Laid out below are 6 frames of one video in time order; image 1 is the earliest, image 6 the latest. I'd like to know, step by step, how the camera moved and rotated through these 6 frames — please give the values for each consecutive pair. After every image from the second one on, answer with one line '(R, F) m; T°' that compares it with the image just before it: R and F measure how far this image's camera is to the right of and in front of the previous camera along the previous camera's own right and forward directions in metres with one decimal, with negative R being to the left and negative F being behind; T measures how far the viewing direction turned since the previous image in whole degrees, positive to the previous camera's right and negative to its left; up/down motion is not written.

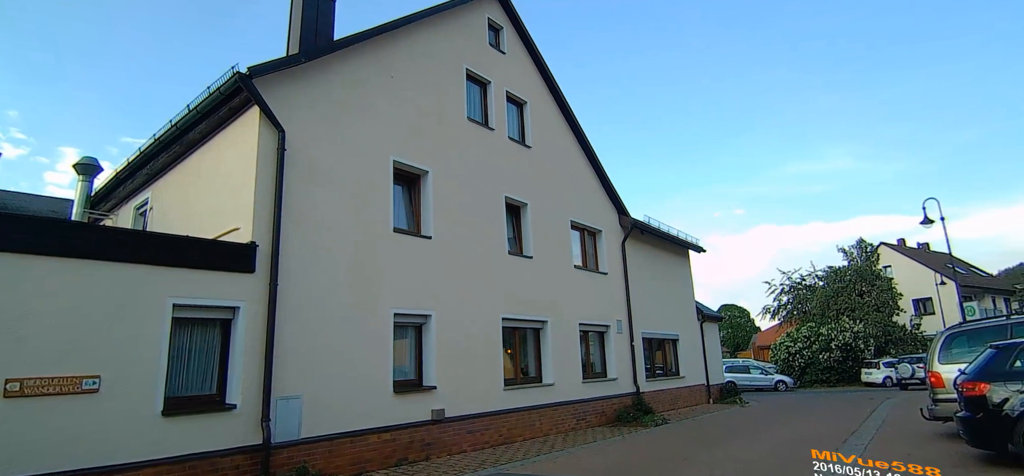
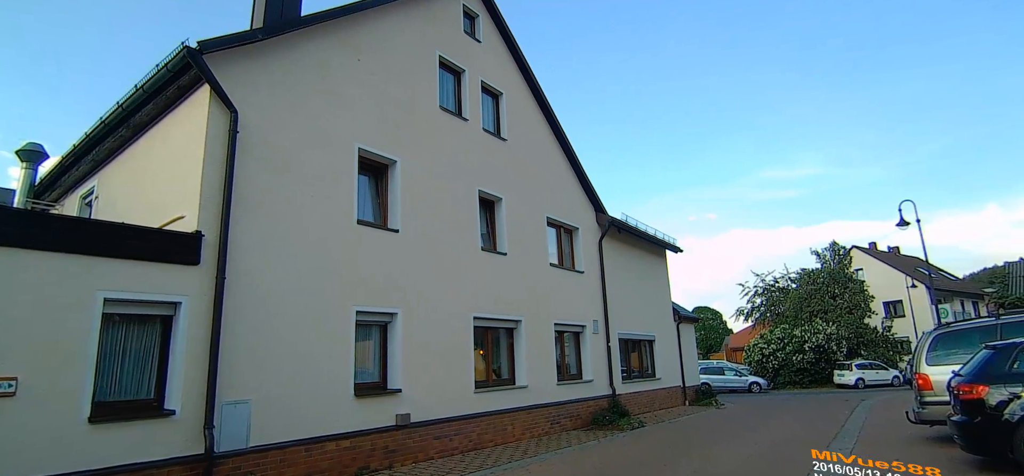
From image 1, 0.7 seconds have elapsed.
(+0.1, +0.5) m; +2°
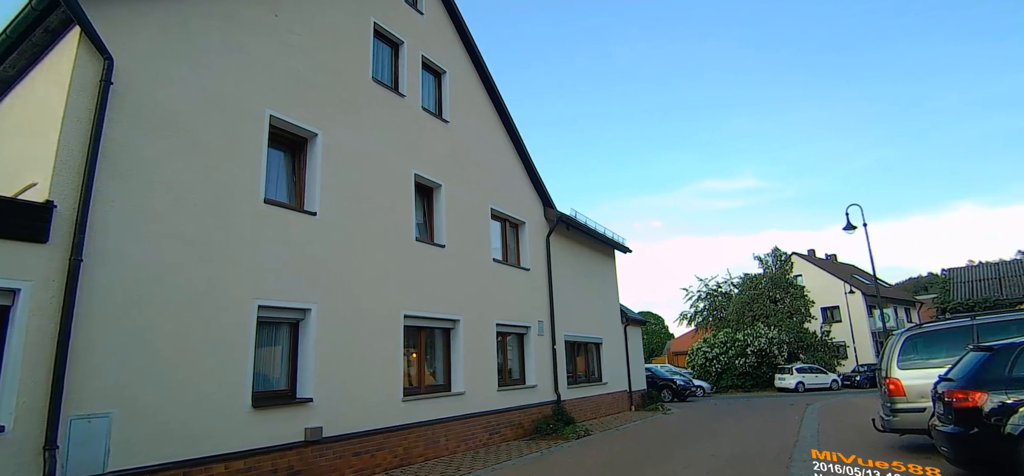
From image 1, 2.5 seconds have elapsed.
(+0.2, +1.0) m; +5°
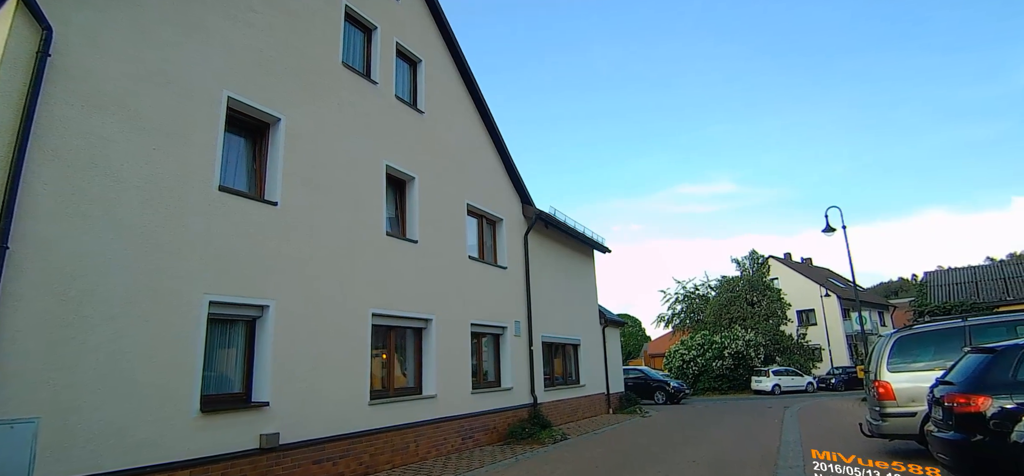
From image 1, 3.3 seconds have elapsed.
(+0.1, +0.4) m; +2°
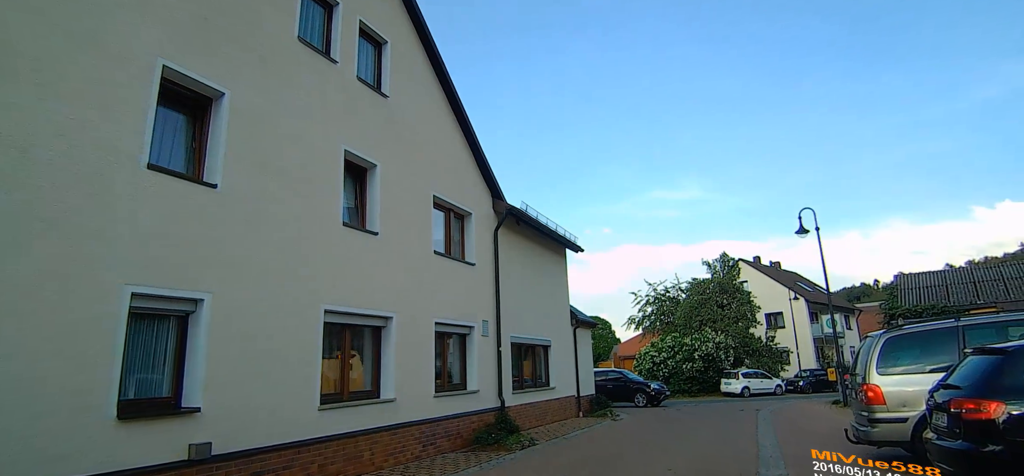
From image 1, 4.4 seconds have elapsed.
(+0.1, +0.5) m; +3°
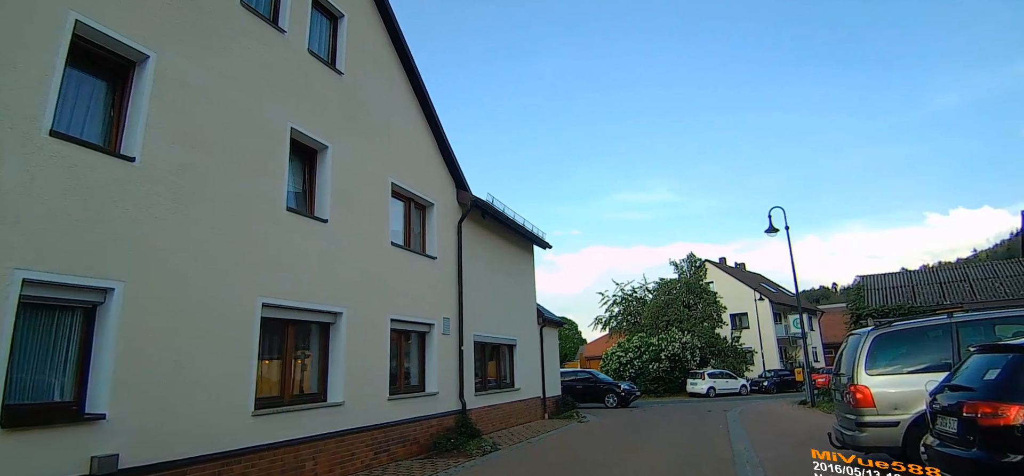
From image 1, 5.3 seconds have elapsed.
(+0.1, +0.6) m; +3°
